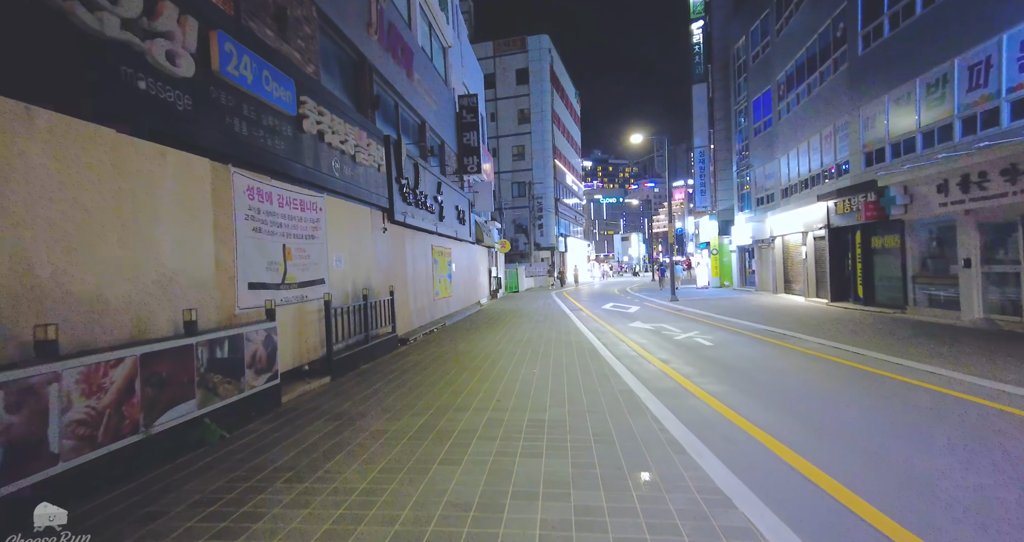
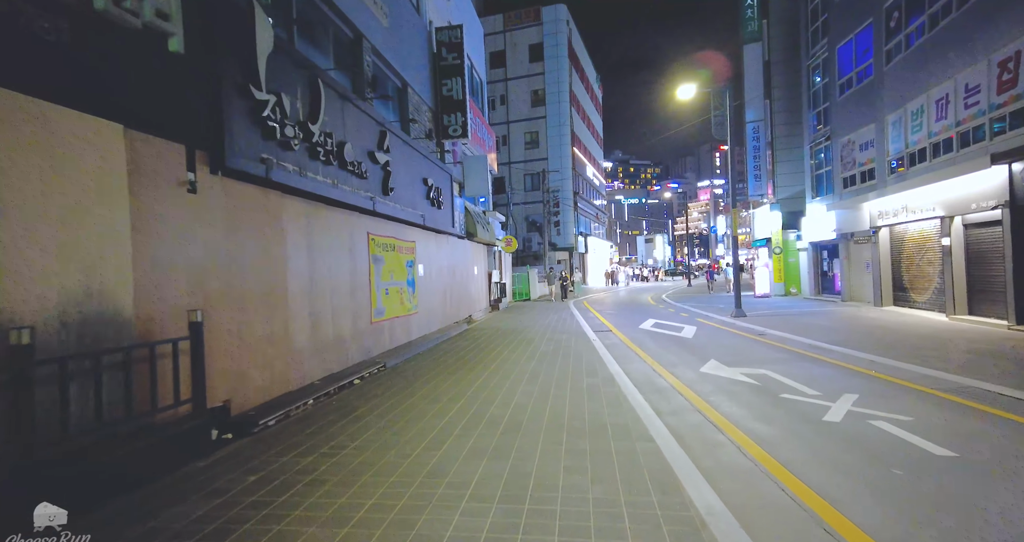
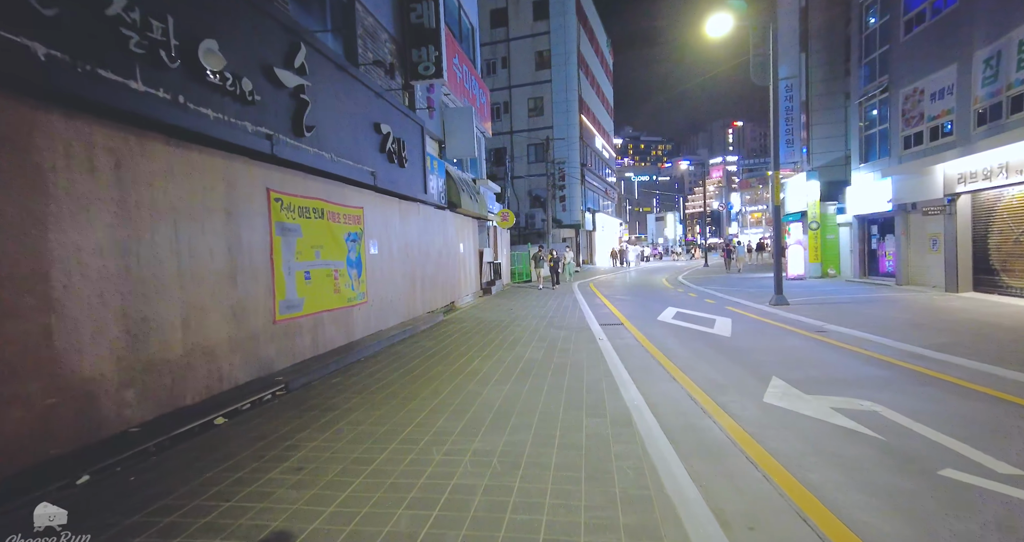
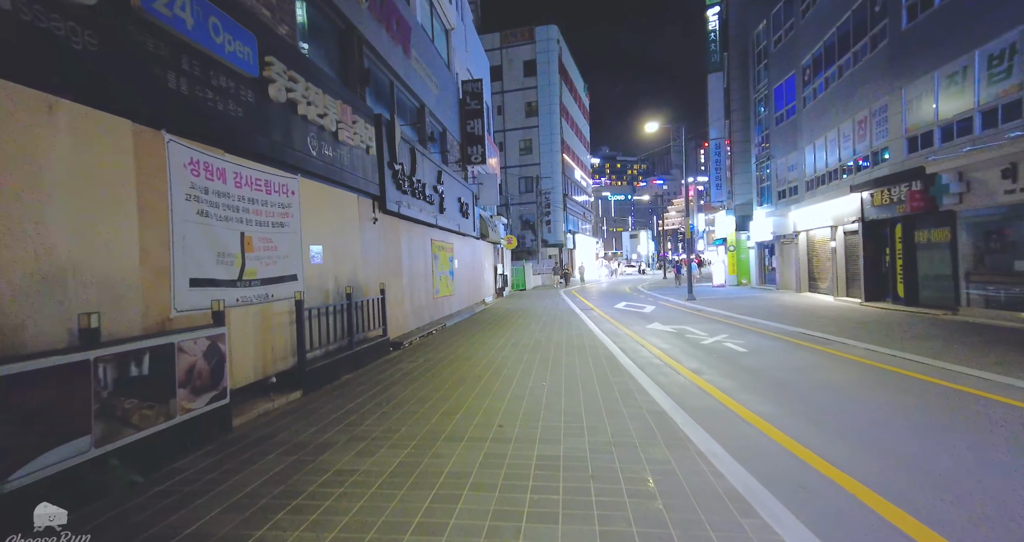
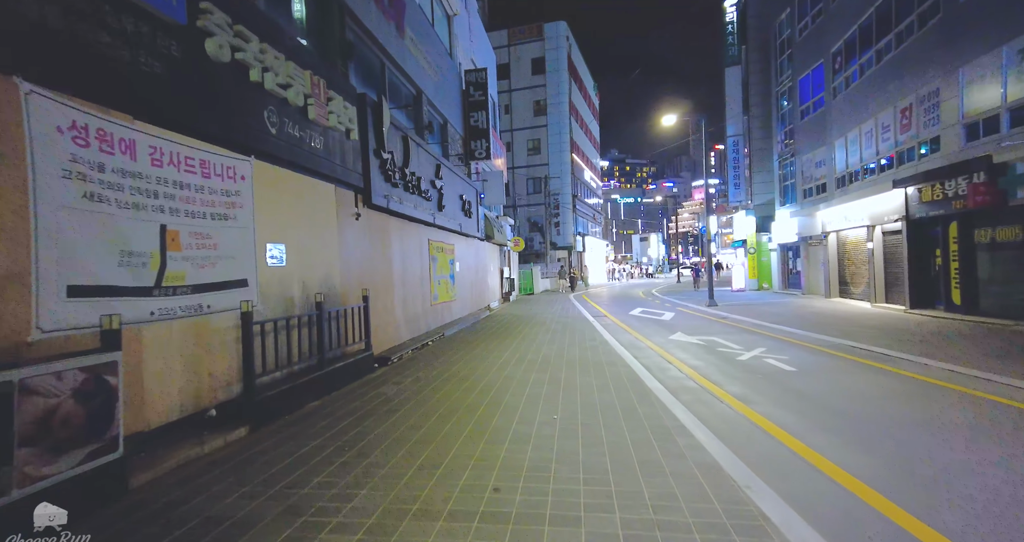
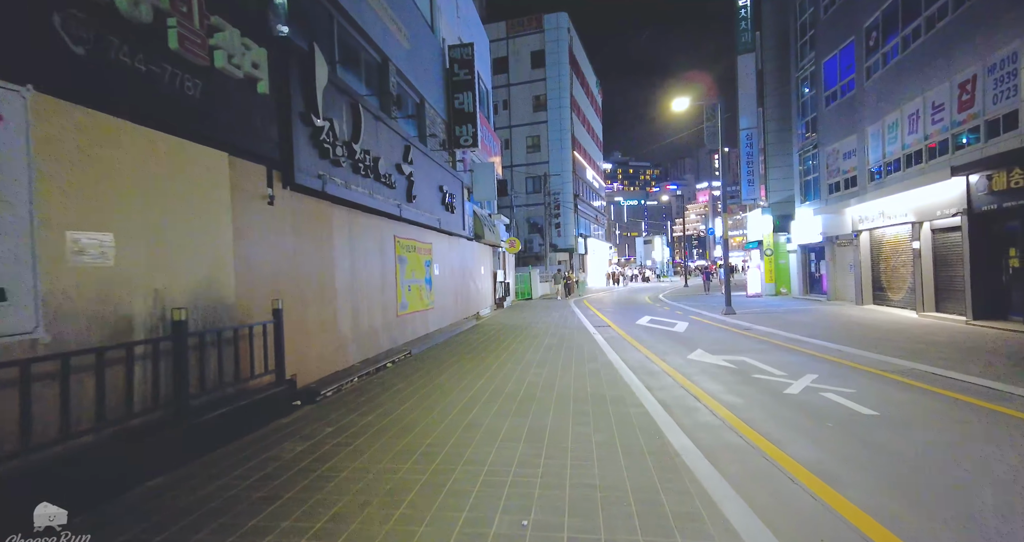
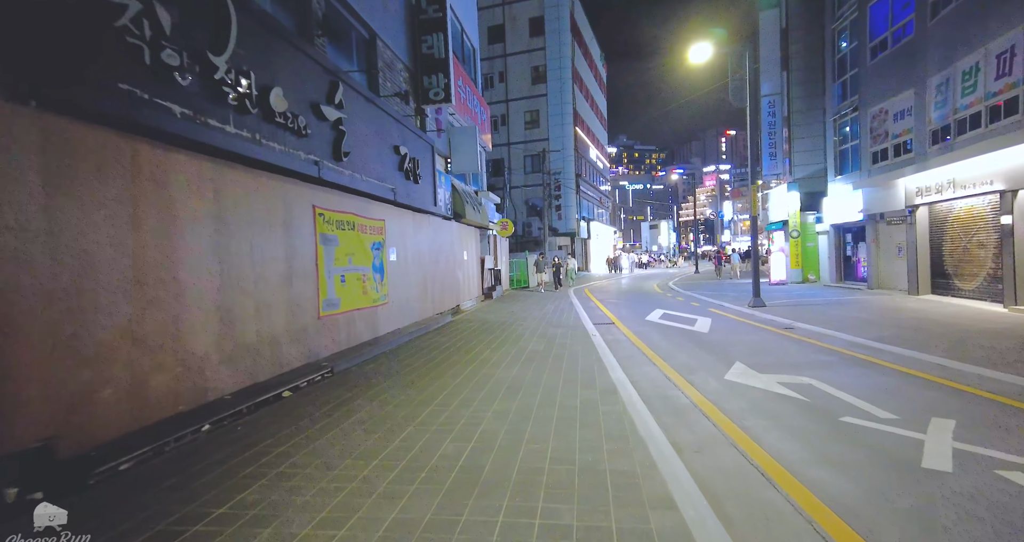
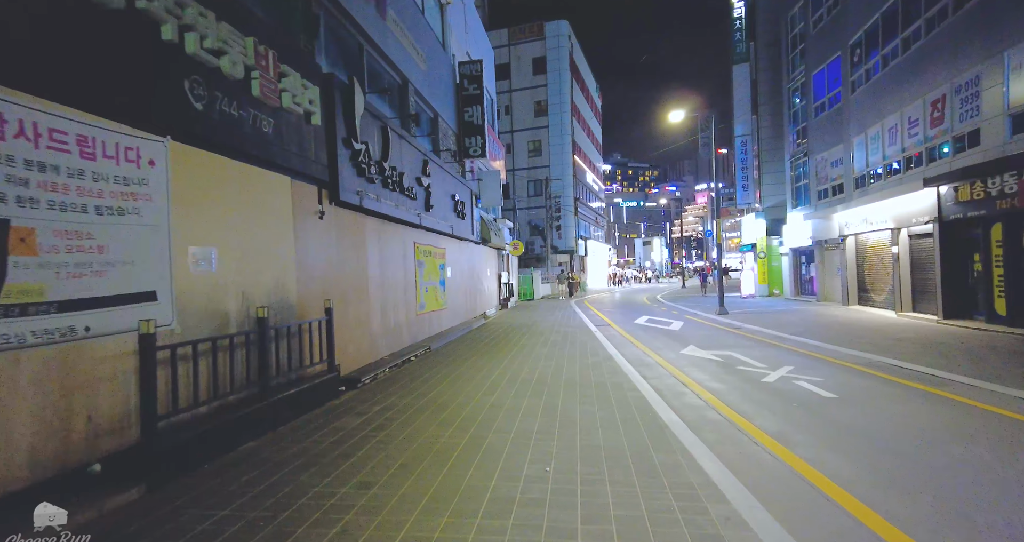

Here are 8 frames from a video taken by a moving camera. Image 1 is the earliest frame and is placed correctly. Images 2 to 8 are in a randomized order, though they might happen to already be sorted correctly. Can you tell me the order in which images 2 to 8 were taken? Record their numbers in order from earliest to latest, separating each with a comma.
4, 5, 8, 6, 2, 7, 3
